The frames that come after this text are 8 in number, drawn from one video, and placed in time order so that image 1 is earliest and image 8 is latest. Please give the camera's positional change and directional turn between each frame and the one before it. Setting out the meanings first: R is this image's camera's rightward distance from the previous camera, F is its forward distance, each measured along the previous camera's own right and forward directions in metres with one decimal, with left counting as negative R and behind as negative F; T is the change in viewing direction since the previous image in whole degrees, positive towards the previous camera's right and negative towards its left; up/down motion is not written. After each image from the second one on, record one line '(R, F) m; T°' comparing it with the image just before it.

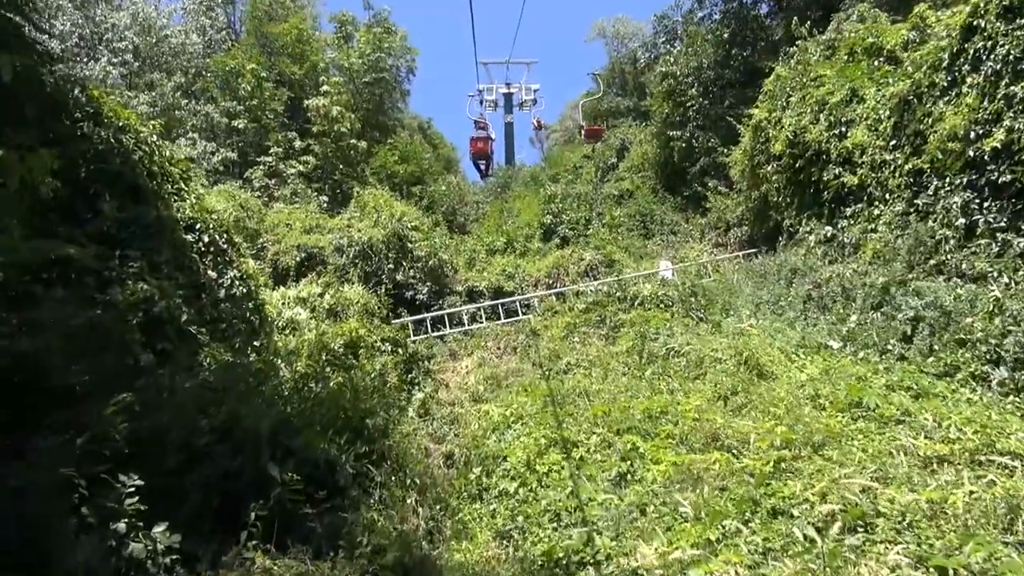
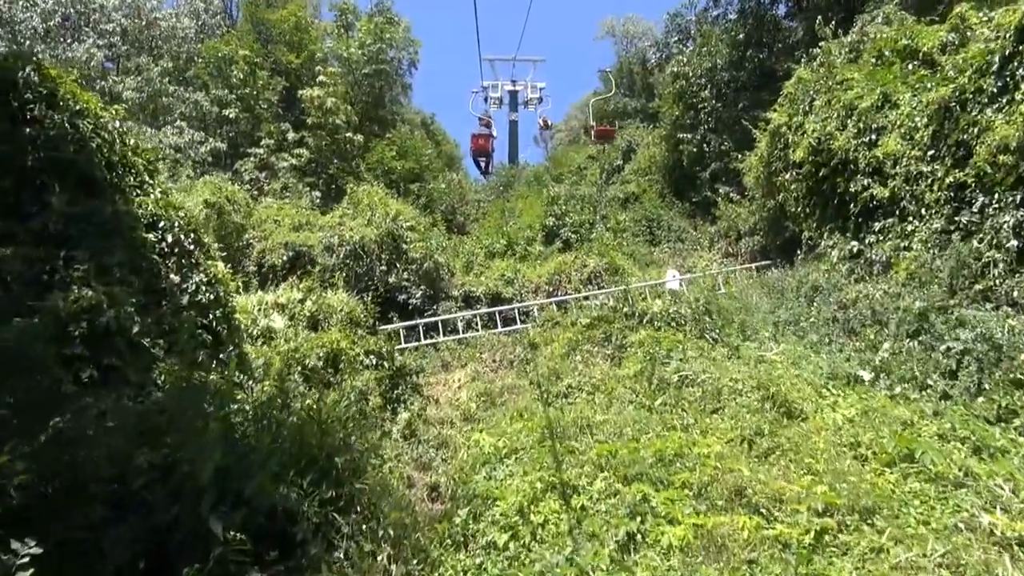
(0.0, +0.7) m; 0°
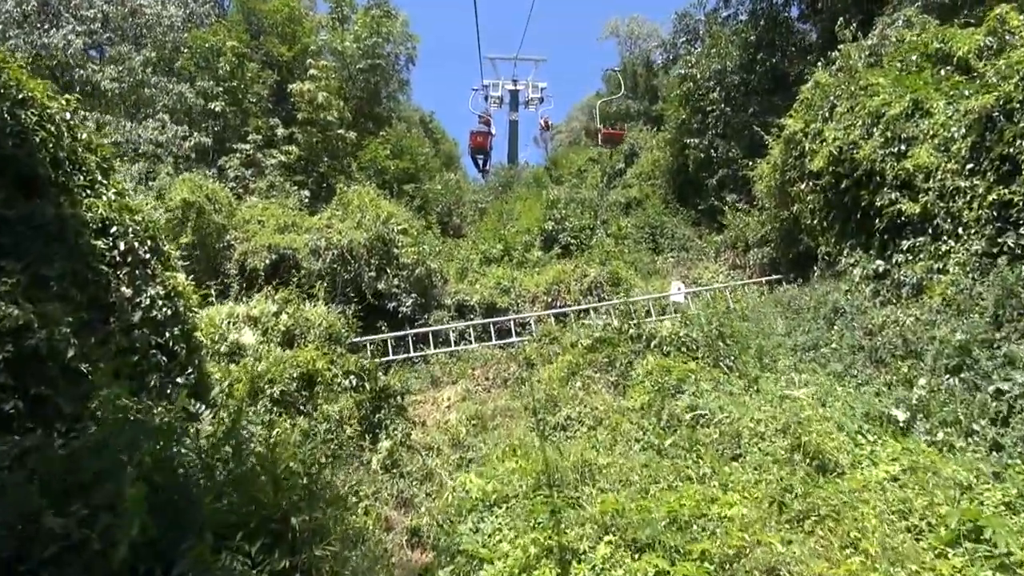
(0.0, +0.7) m; 0°
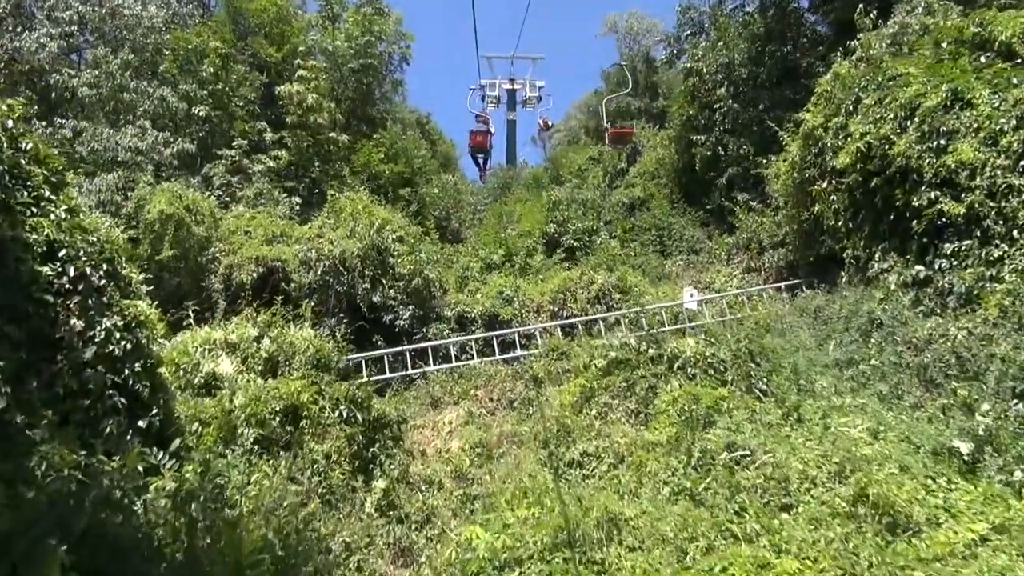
(0.0, +0.7) m; 0°
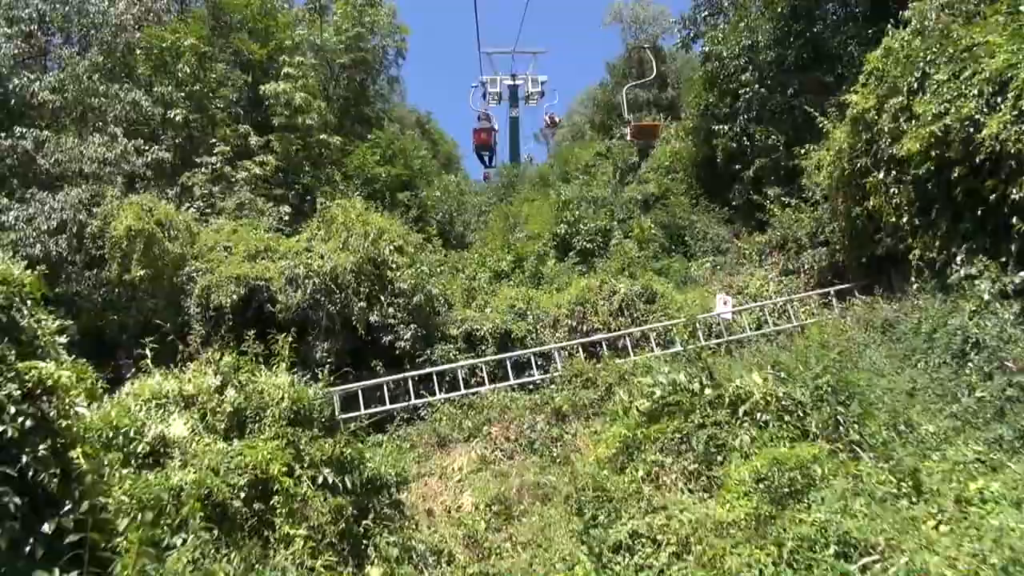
(-0.1, +1.2) m; 0°
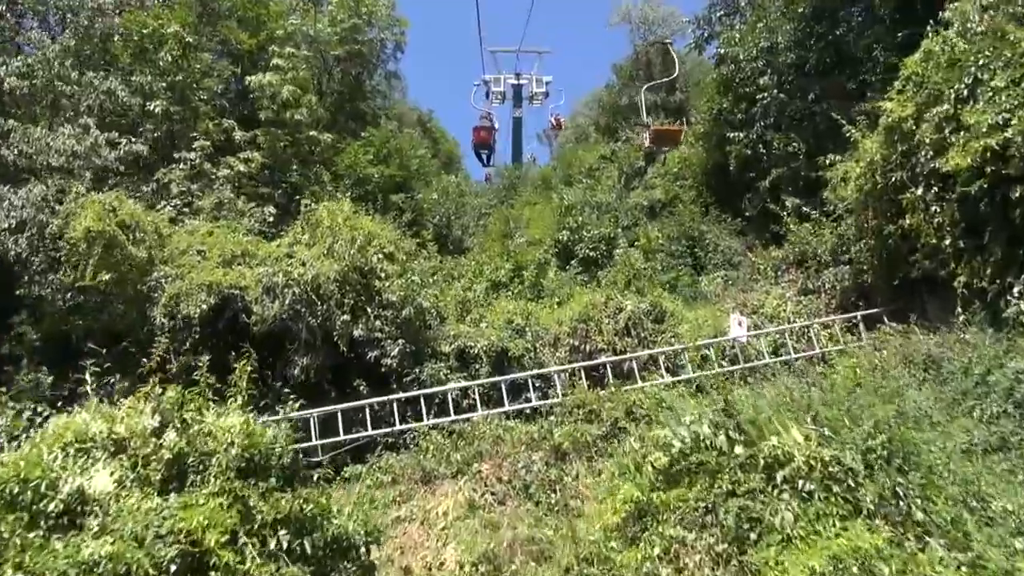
(0.0, +0.8) m; 0°
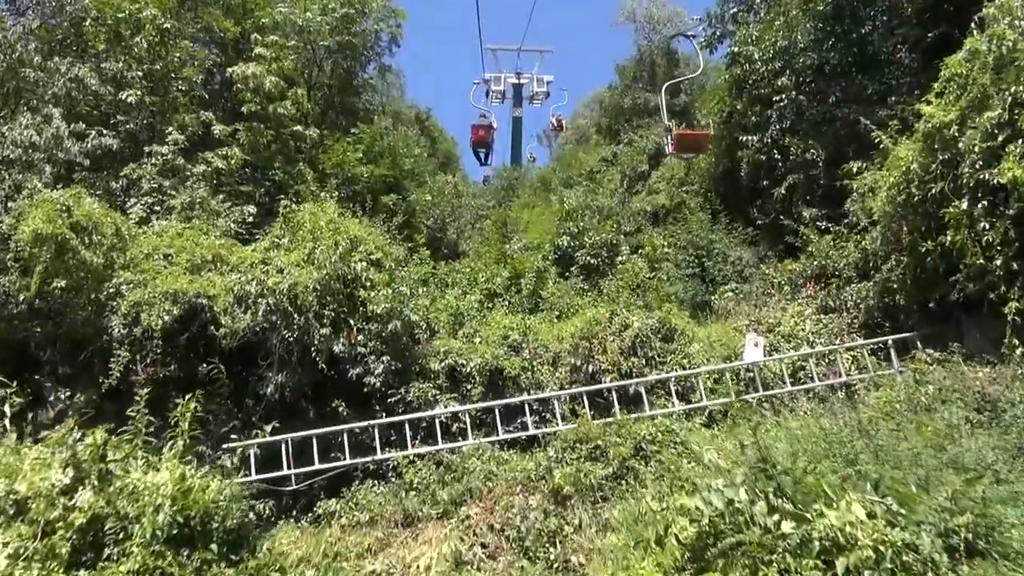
(0.0, +0.8) m; 0°
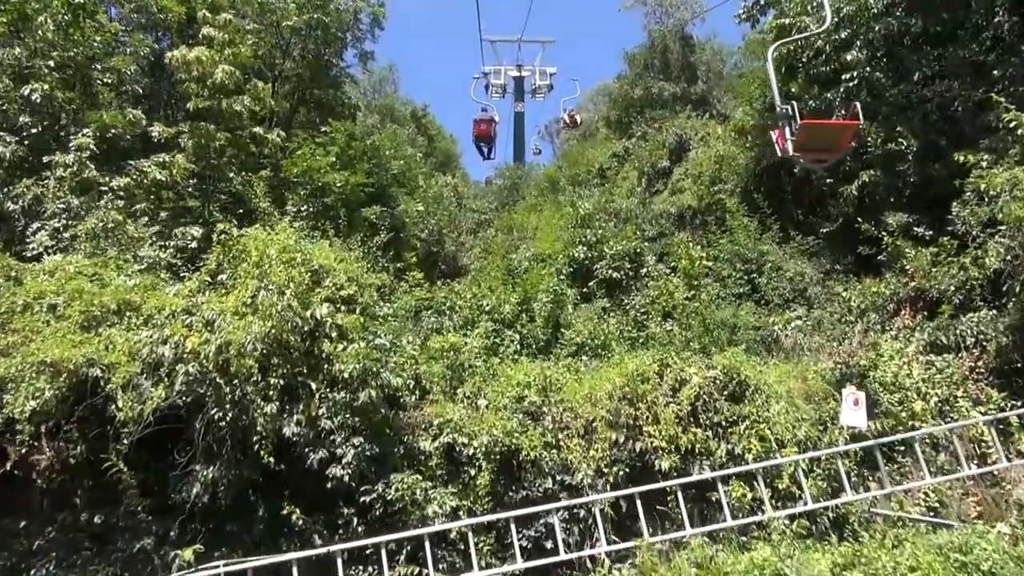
(-0.1, +2.3) m; 0°
